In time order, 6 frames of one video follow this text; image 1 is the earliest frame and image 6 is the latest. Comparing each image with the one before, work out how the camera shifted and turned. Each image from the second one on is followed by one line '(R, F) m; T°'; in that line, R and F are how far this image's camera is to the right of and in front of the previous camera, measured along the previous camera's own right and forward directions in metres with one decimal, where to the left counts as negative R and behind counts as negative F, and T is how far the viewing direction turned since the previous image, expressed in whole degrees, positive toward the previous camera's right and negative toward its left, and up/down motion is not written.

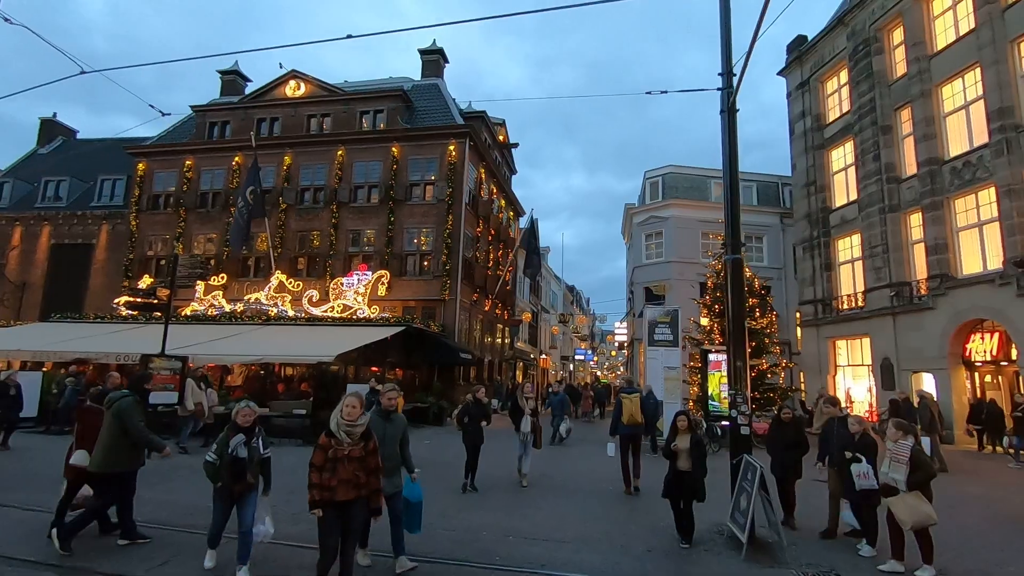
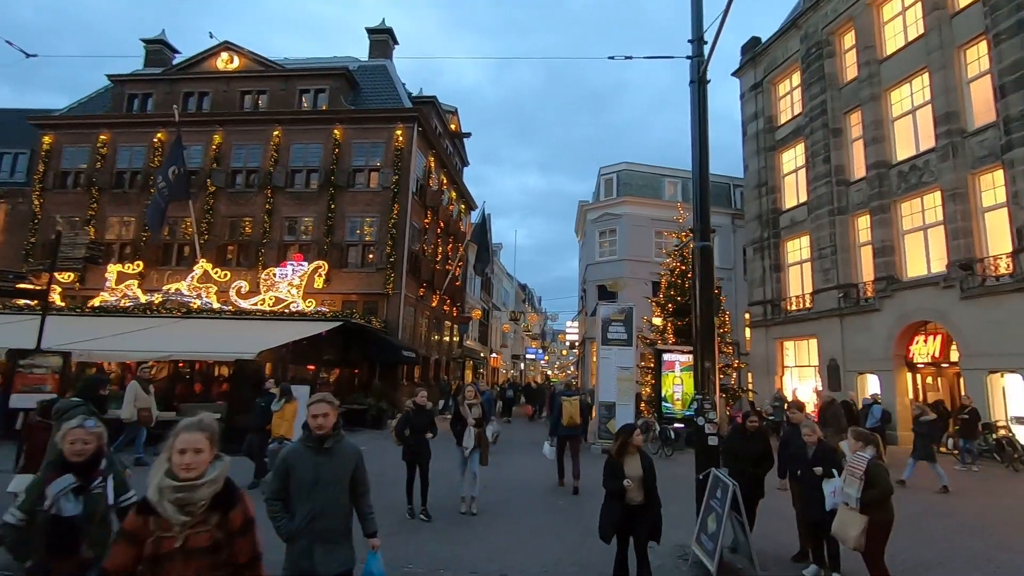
(+0.2, +1.1) m; +5°
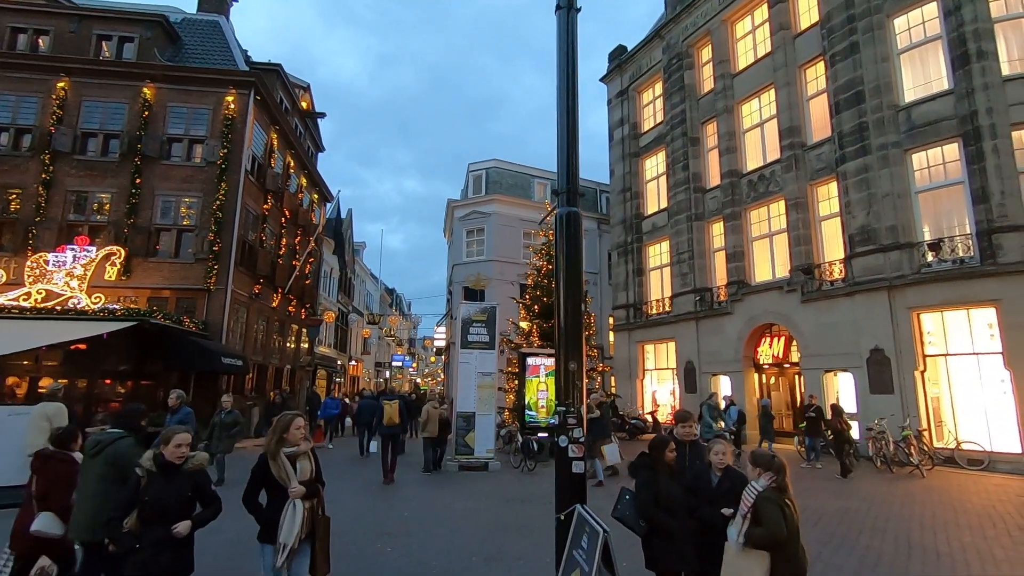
(+0.7, +1.9) m; +13°
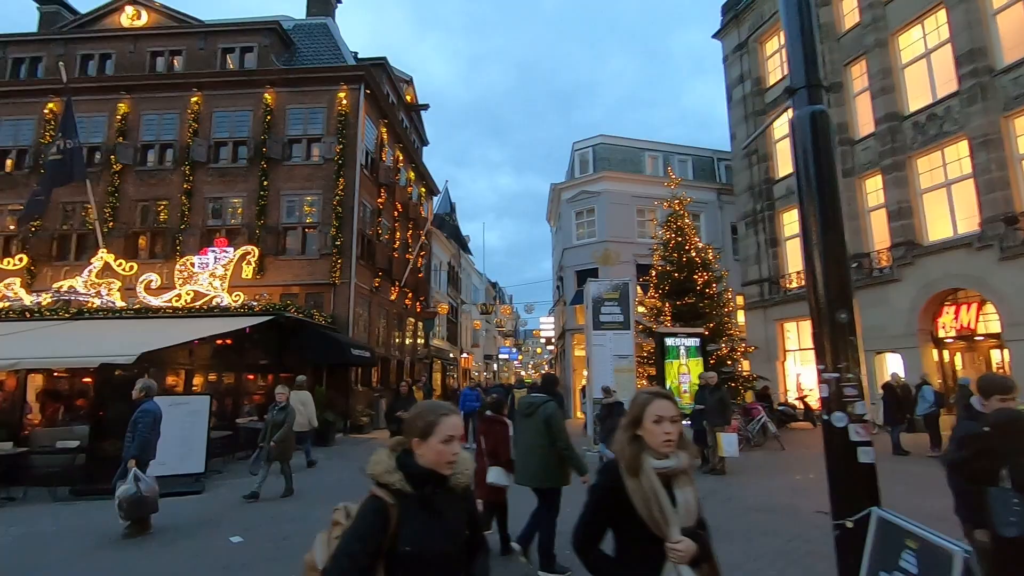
(-1.0, +1.0) m; -10°
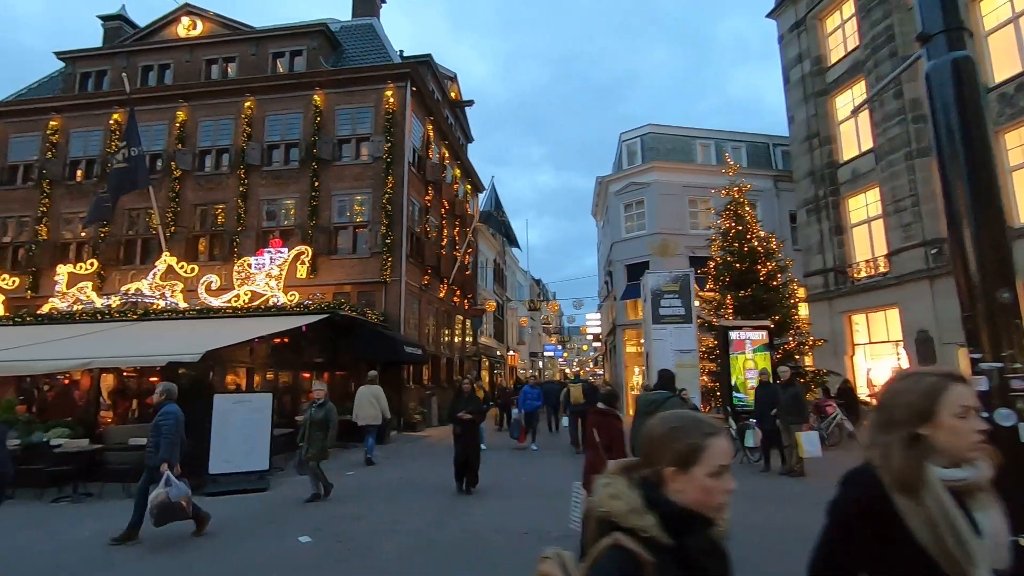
(-0.3, +0.3) m; -4°
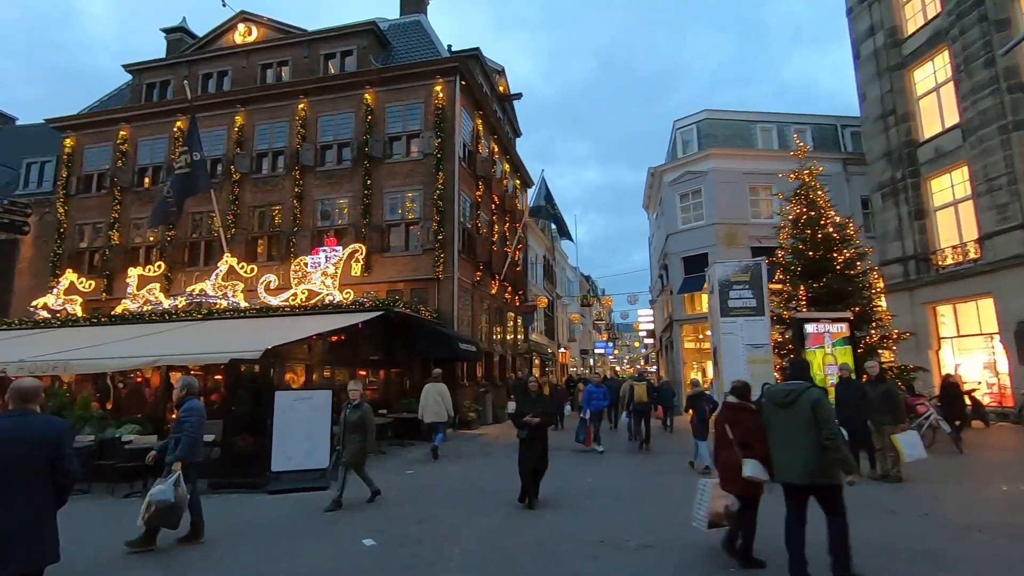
(-0.3, +0.4) m; -5°
